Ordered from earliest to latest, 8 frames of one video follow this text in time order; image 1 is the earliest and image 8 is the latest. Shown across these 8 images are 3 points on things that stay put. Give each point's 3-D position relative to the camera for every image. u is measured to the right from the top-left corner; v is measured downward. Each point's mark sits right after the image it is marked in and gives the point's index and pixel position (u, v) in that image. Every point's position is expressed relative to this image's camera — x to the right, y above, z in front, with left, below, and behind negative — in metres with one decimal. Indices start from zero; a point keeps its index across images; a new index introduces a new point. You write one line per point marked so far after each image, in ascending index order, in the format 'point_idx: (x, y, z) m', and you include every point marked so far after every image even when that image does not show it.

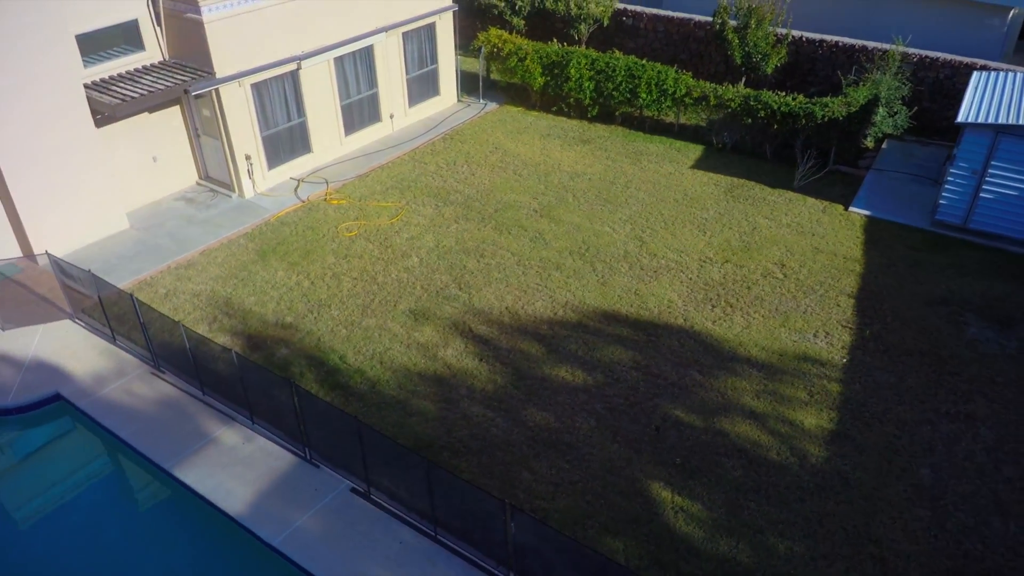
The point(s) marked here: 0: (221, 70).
0: (-5.8, +4.3, +15.5) m
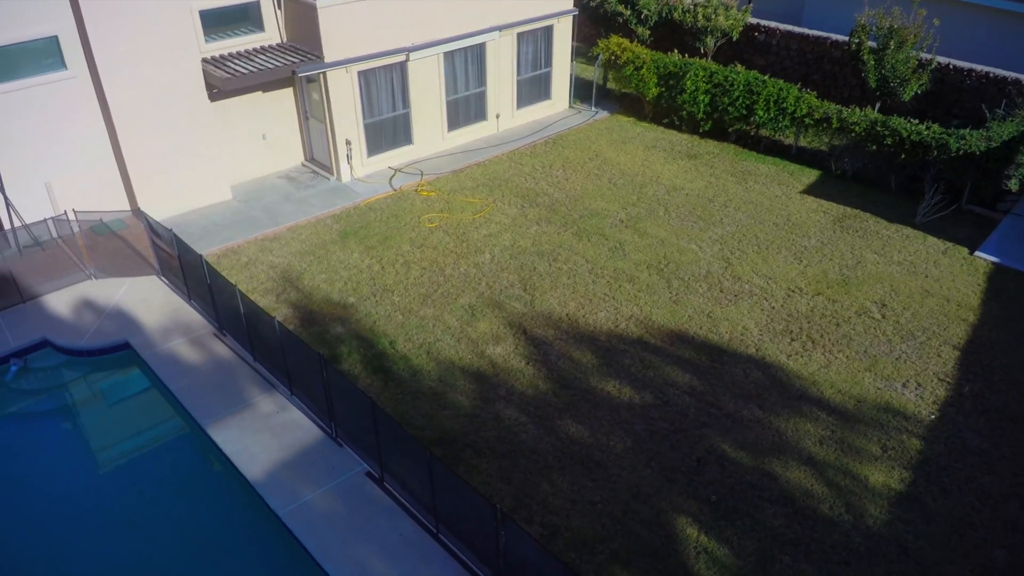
0: (-3.8, +4.8, +16.0) m
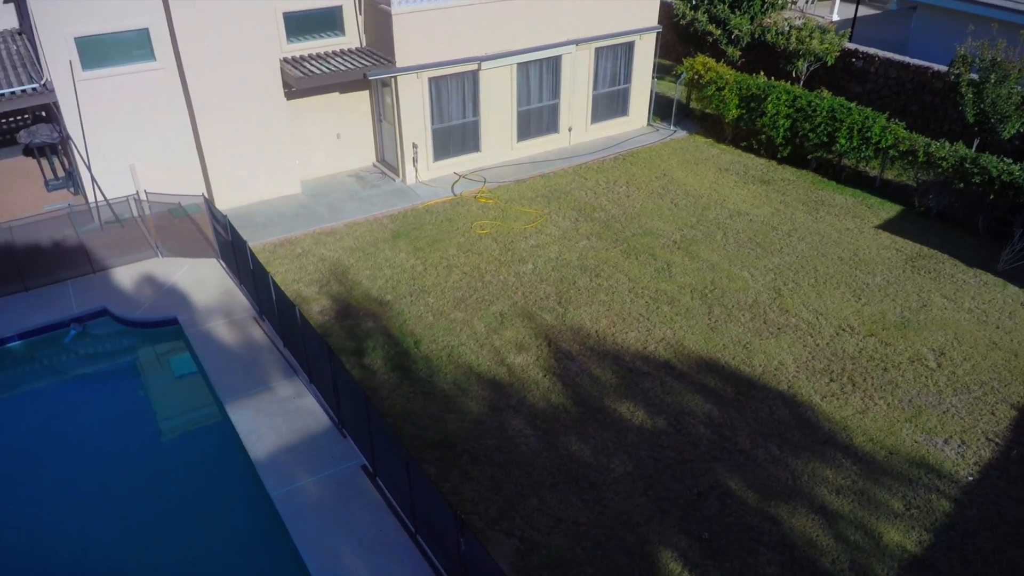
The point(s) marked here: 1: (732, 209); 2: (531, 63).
0: (-2.3, +4.8, +16.4) m
1: (+4.7, +1.7, +16.5) m
2: (+0.5, +5.3, +18.1) m
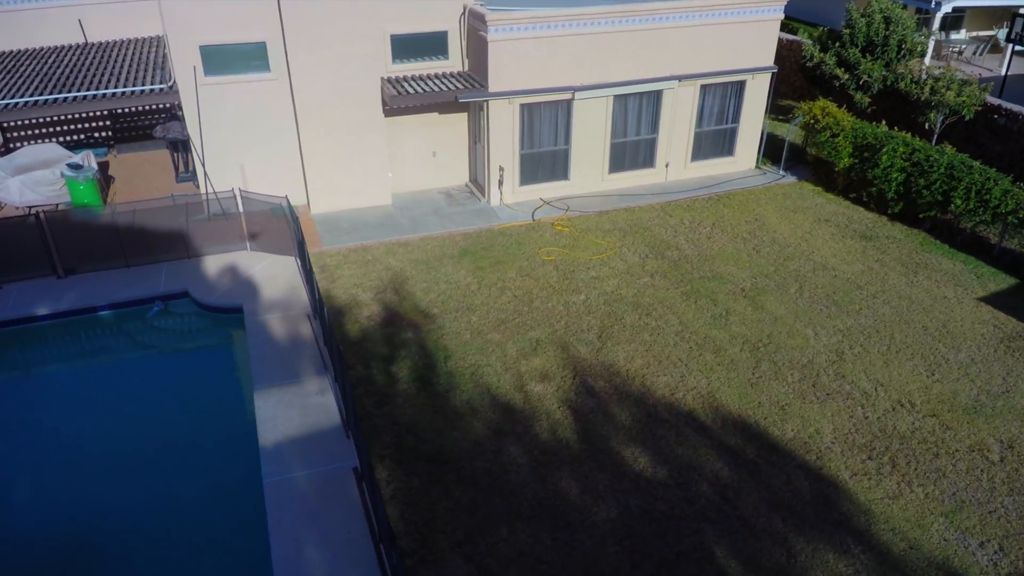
0: (-0.4, +4.4, +16.8) m
1: (+6.1, +0.5, +15.4) m
2: (+2.7, +4.5, +17.9) m
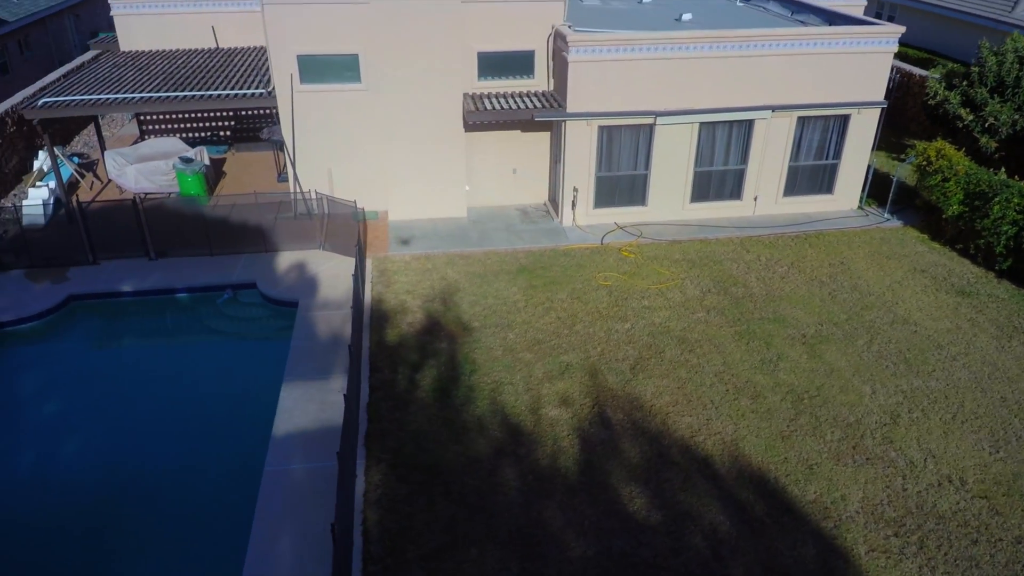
0: (+1.3, +3.9, +16.7) m
1: (+7.1, -0.5, +14.1) m
2: (+4.6, +3.7, +17.2) m
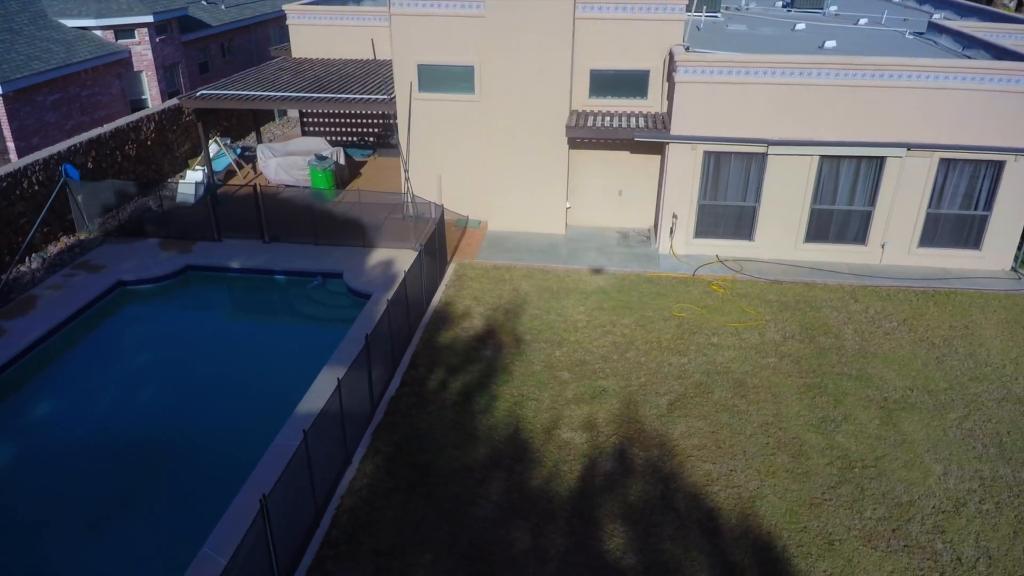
0: (+3.4, +3.3, +16.0) m
1: (+7.8, -1.6, +11.9) m
2: (+6.7, +2.6, +15.7) m
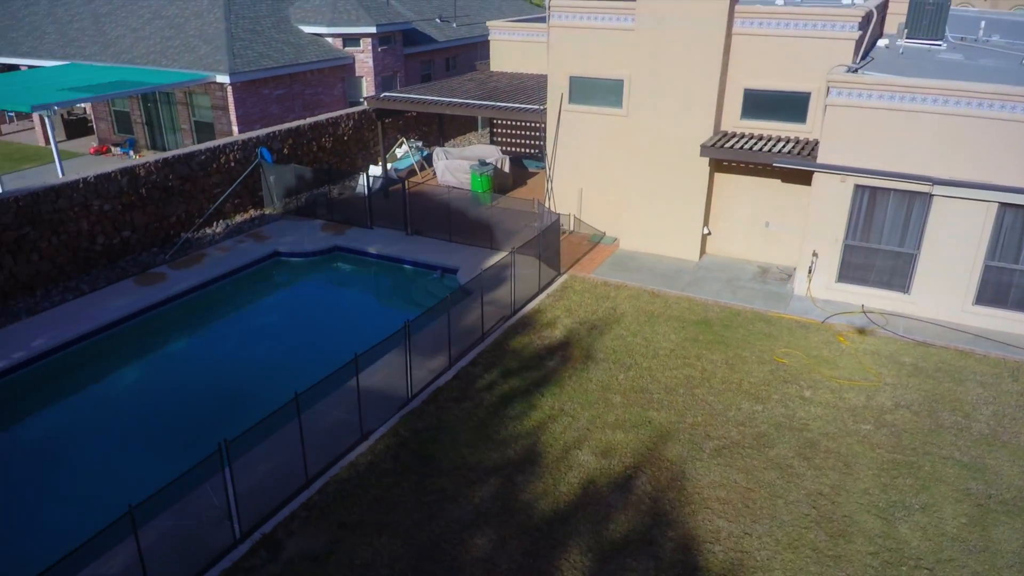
0: (+5.8, +2.4, +14.3) m
1: (+7.9, -2.8, +9.0) m
2: (+8.7, +1.3, +13.0) m
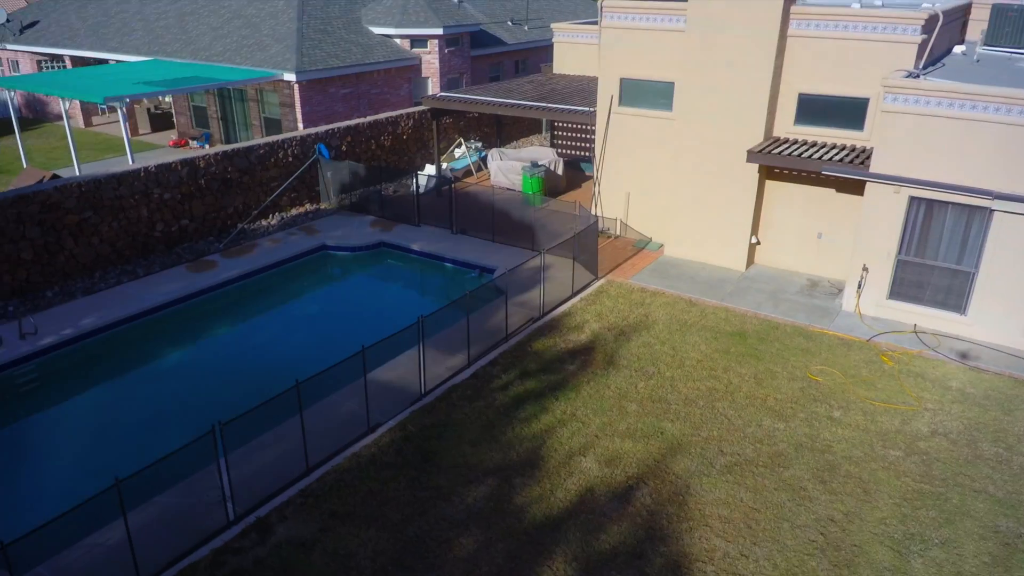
0: (+6.4, +2.1, +13.5) m
1: (+7.7, -3.1, +8.0) m
2: (+9.1, +0.9, +11.9) m
